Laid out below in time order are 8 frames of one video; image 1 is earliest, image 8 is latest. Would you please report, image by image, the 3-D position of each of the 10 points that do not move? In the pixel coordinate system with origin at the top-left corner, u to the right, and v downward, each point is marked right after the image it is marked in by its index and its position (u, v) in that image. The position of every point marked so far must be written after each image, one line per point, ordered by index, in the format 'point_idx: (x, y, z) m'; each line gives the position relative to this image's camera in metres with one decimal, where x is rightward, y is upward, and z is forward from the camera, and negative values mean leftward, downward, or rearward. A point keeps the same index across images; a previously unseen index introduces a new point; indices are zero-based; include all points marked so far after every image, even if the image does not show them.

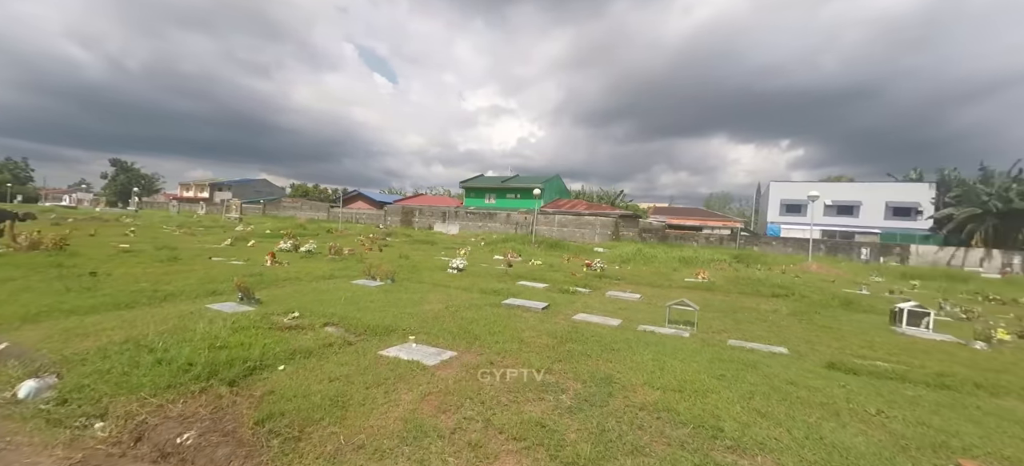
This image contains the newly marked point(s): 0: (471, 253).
0: (-1.8, -0.9, +18.6) m
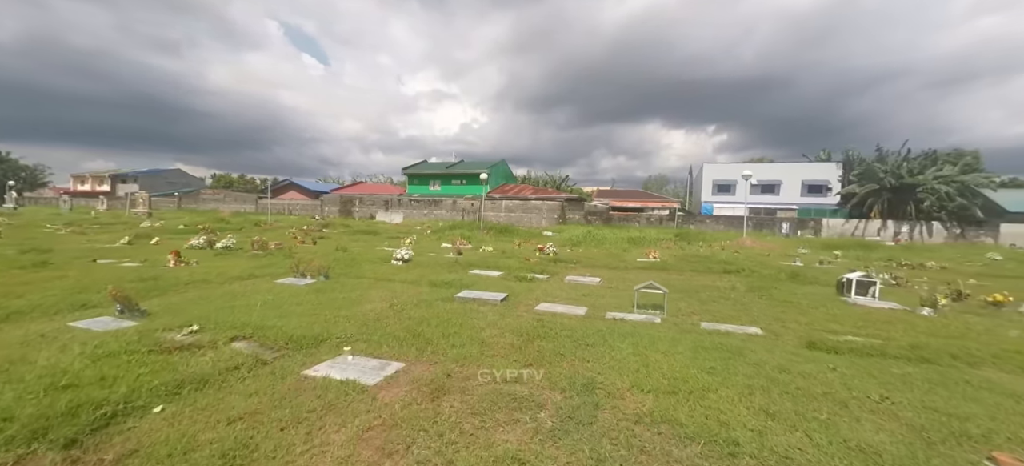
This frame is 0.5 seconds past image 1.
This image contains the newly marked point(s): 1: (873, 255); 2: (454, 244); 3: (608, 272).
0: (-4.0, -0.4, +17.5) m
1: (+15.7, -0.9, +18.6) m
2: (-2.2, -0.5, +16.3) m
3: (+2.3, -1.0, +10.2) m
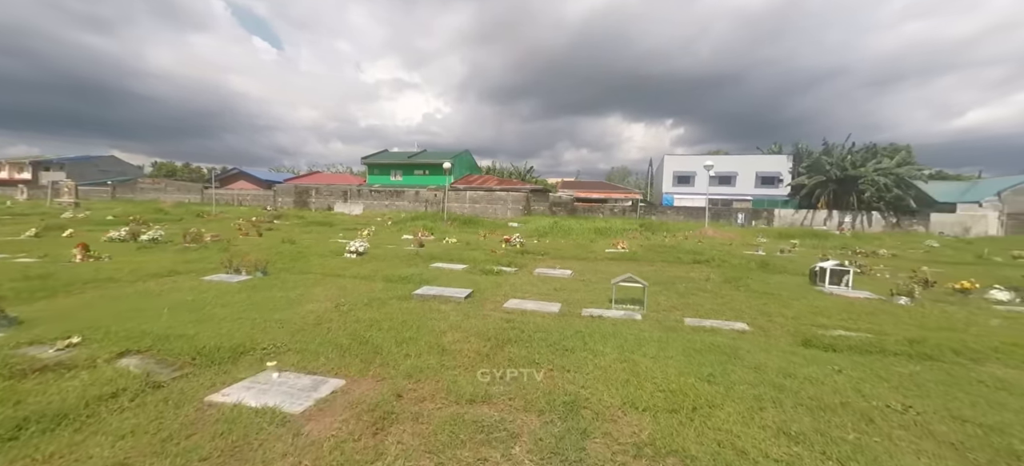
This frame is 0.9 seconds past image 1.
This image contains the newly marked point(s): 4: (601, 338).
0: (-5.3, 0.0, +16.5) m
1: (+14.2, -0.4, +19.2) m
2: (-3.5, -0.1, +15.4) m
3: (+1.6, -0.7, +9.7) m
4: (+0.8, -1.0, +3.9) m
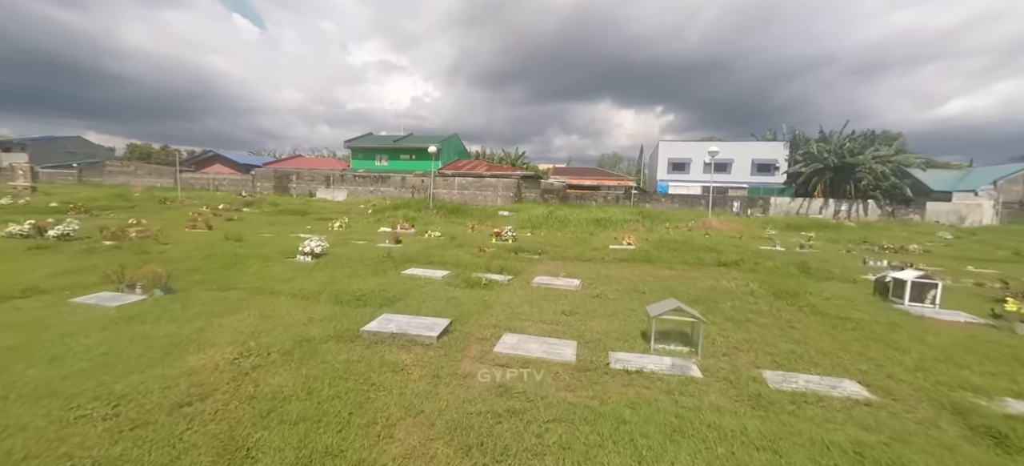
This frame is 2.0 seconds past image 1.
0: (-5.6, +0.3, +14.6) m
1: (+13.8, -0.1, +17.9) m
2: (-3.8, +0.1, +13.6) m
3: (+1.4, -0.7, +8.1) m
4: (+0.8, -1.1, +2.2) m
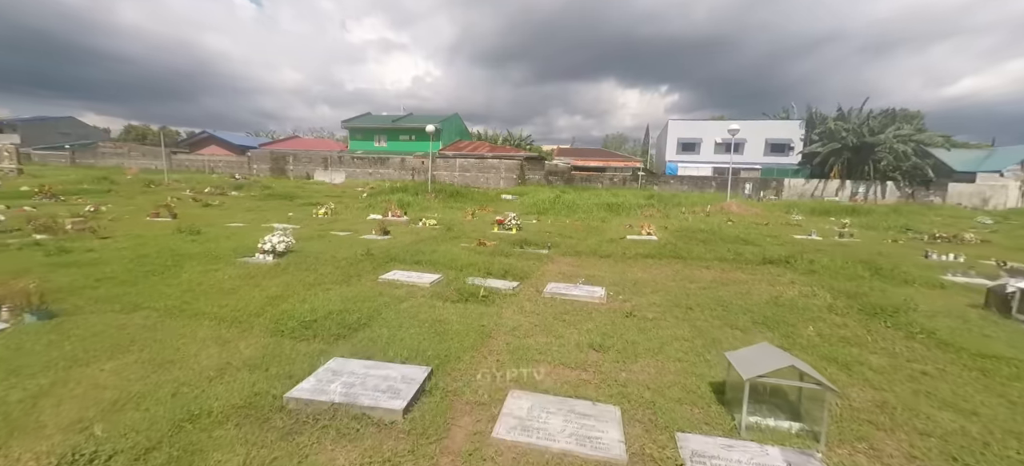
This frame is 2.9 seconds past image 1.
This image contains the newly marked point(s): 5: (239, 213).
0: (-5.5, +0.7, +13.2) m
1: (+14.0, +0.5, +16.3) m
2: (-3.7, +0.5, +12.2) m
3: (+1.5, -0.5, +6.7) m
4: (+0.9, -1.2, +0.9) m
5: (-7.8, +0.6, +12.1) m
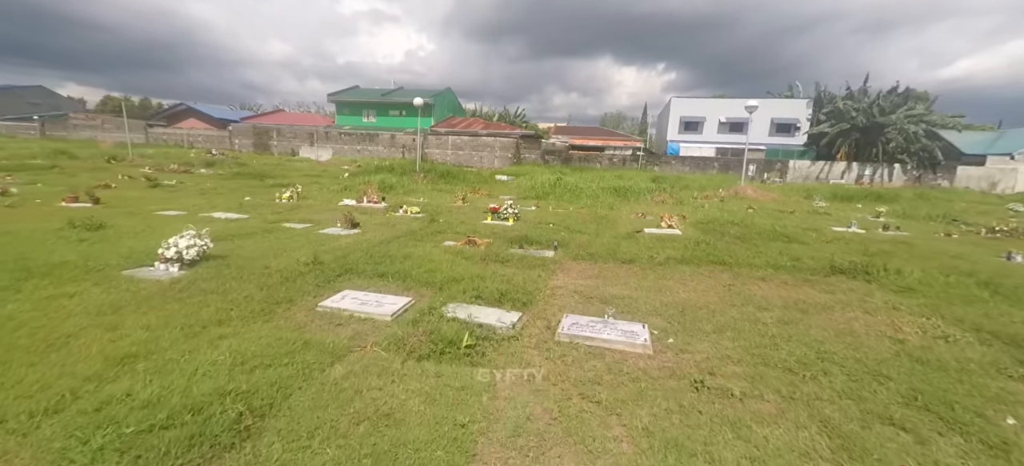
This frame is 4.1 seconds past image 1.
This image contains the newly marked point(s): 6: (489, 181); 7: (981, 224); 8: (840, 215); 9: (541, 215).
0: (-5.6, +1.0, +11.4) m
1: (+13.8, +0.8, +14.8) m
2: (-3.7, +0.8, +10.4) m
3: (+1.5, -0.6, +5.1) m
4: (+0.9, -1.5, -0.7) m
5: (-7.9, +0.9, +10.2) m
6: (-1.1, +2.5, +19.8) m
7: (+13.5, +0.3, +12.0) m
8: (+10.4, +0.5, +13.3) m
9: (+0.7, +0.5, +10.5) m
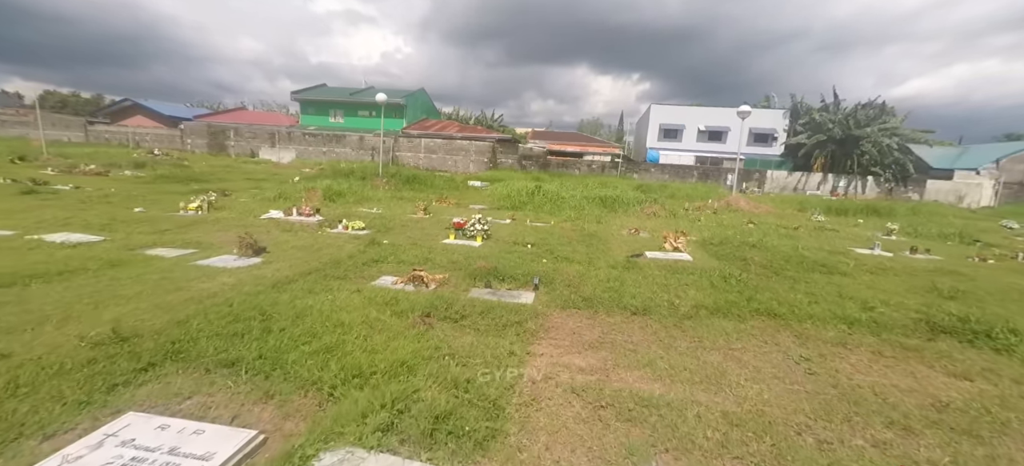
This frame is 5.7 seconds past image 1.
0: (-6.3, +0.6, +9.2) m
1: (+12.9, +0.3, +13.6) m
2: (-4.4, +0.4, +8.3) m
3: (+1.1, -0.9, +3.2) m
4: (+0.9, -1.8, -2.7) m
5: (-8.5, +0.5, +7.9) m
6: (-2.2, +1.9, +17.8) m
7: (+12.7, -0.3, +10.8) m
8: (+9.7, 0.0, +11.9) m
9: (+0.1, 0.0, +8.6) m
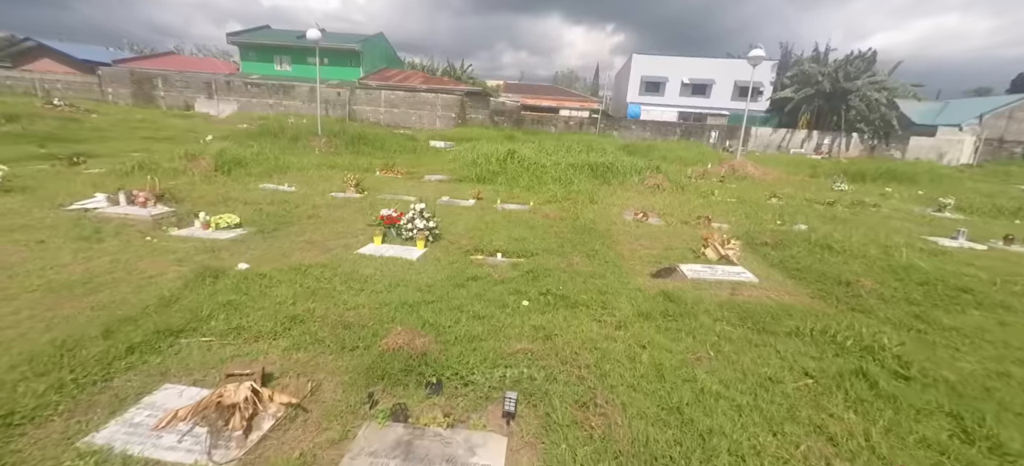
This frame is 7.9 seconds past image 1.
0: (-6.8, +0.7, +5.9) m
1: (+12.1, +1.0, +11.5) m
2: (-4.9, +0.4, +5.2) m
3: (+0.9, -1.4, +0.6) m
4: (+1.1, -2.9, -5.1) m
5: (-9.0, +0.4, +4.5) m
6: (-3.3, +2.9, +14.6) m
7: (+12.1, +0.2, +8.8) m
8: (+8.9, +0.5, +9.7) m
9: (-0.4, +0.1, +5.8) m
